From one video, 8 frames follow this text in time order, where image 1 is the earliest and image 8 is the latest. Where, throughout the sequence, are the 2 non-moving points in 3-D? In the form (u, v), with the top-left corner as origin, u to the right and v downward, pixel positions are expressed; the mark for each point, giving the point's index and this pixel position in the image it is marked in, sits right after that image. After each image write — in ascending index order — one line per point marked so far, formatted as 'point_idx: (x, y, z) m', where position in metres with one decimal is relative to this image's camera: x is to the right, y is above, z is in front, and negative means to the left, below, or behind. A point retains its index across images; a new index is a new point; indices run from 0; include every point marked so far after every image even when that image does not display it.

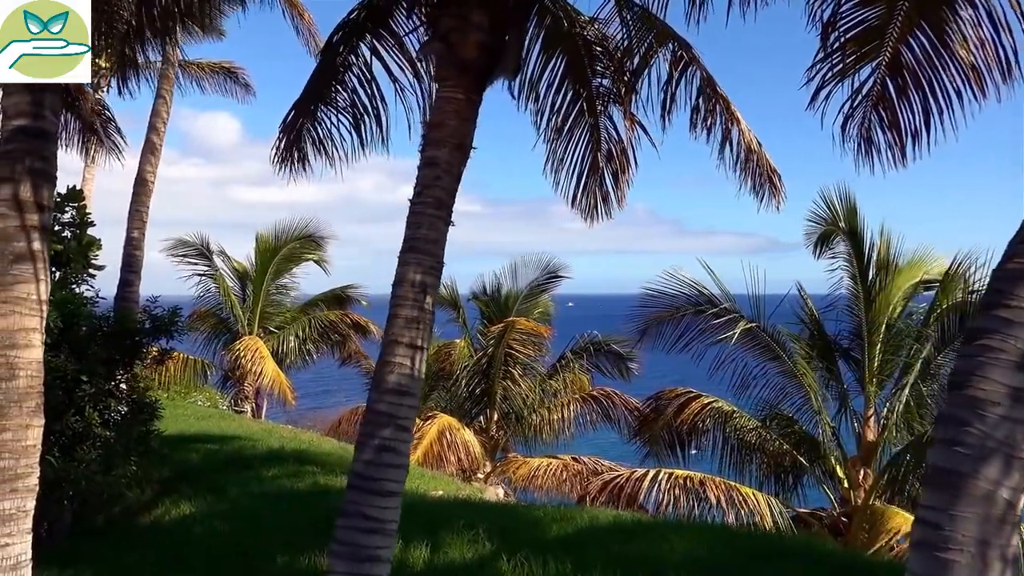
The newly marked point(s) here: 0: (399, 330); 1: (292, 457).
0: (-0.5, -0.2, +3.7) m
1: (-2.4, -1.8, +8.7) m
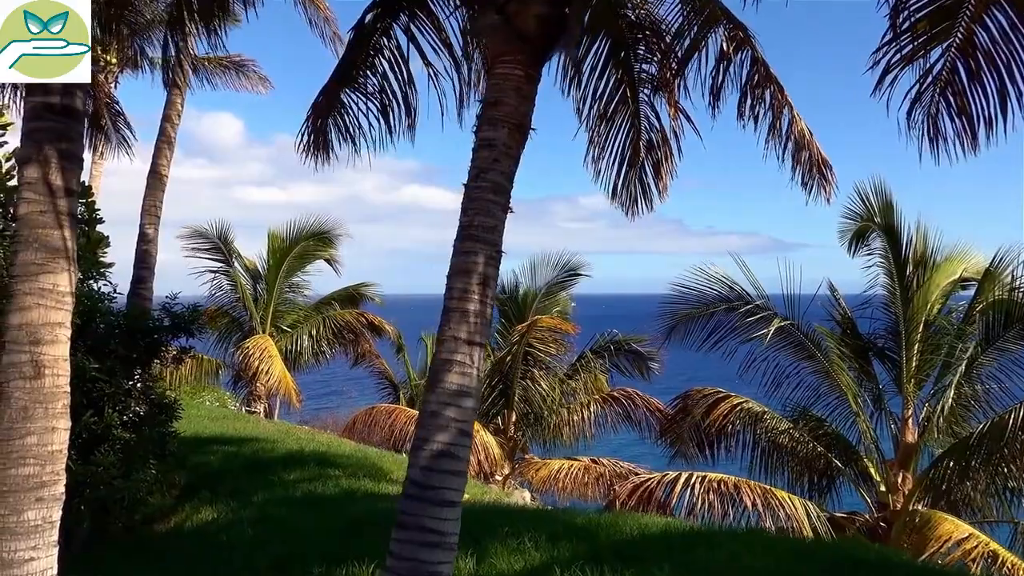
0: (-0.2, -0.2, +3.4) m
1: (-2.1, -1.8, +8.4) m
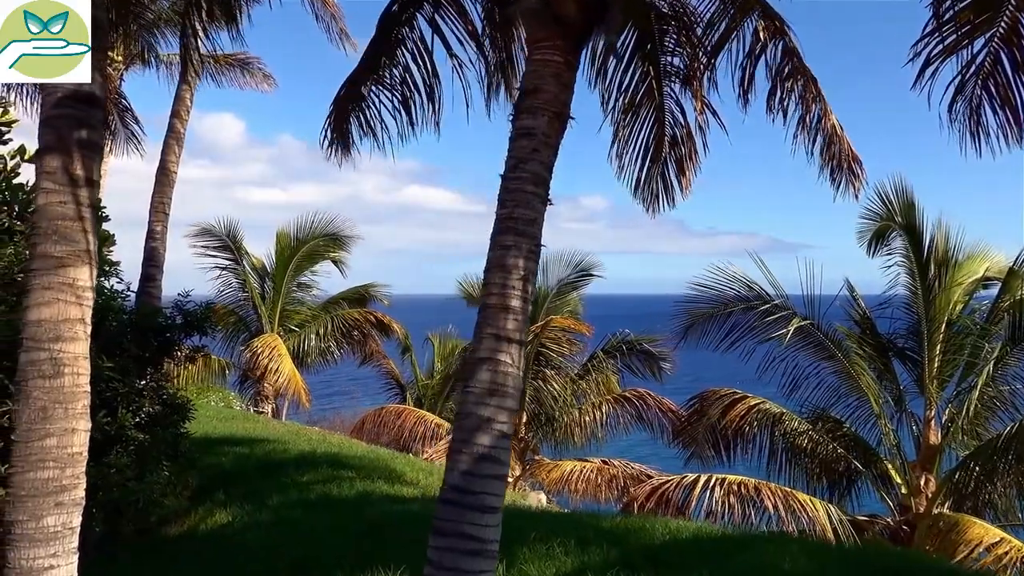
0: (-0.1, -0.1, +3.3) m
1: (-1.9, -1.8, +8.3) m
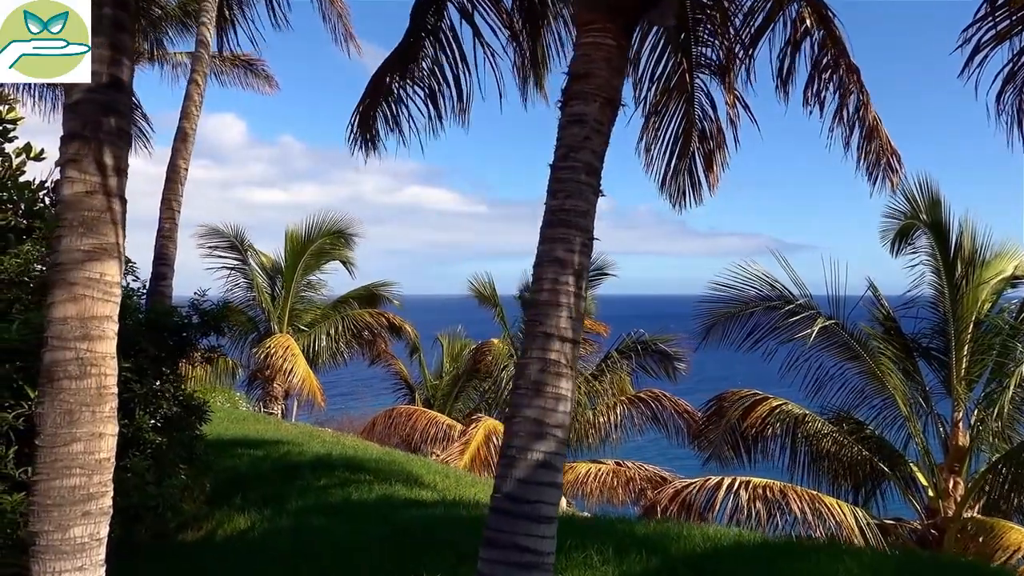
0: (+0.1, -0.1, +3.1) m
1: (-1.7, -1.8, +8.1) m
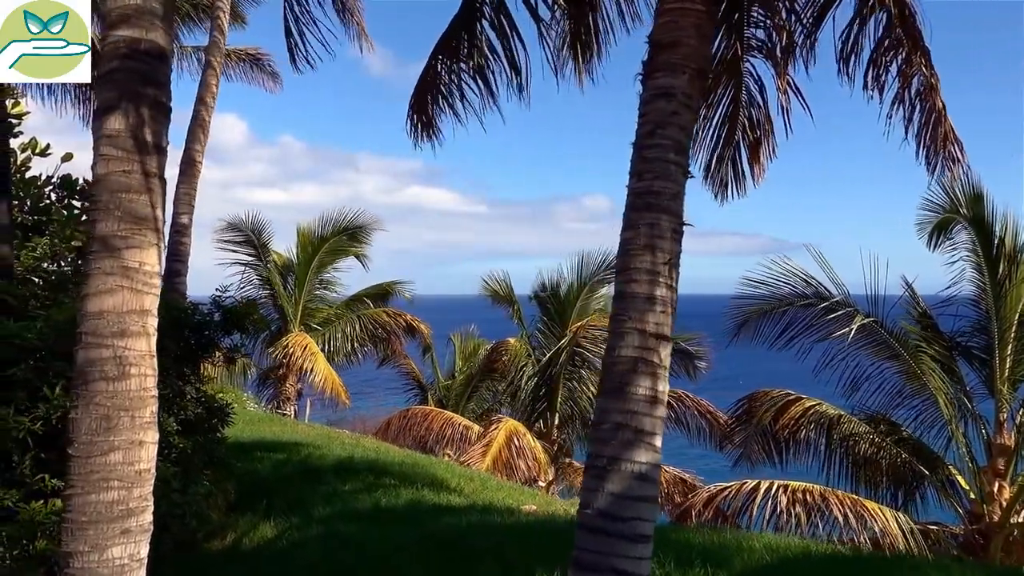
0: (+0.4, -0.1, +2.8) m
1: (-1.4, -1.7, +7.8) m
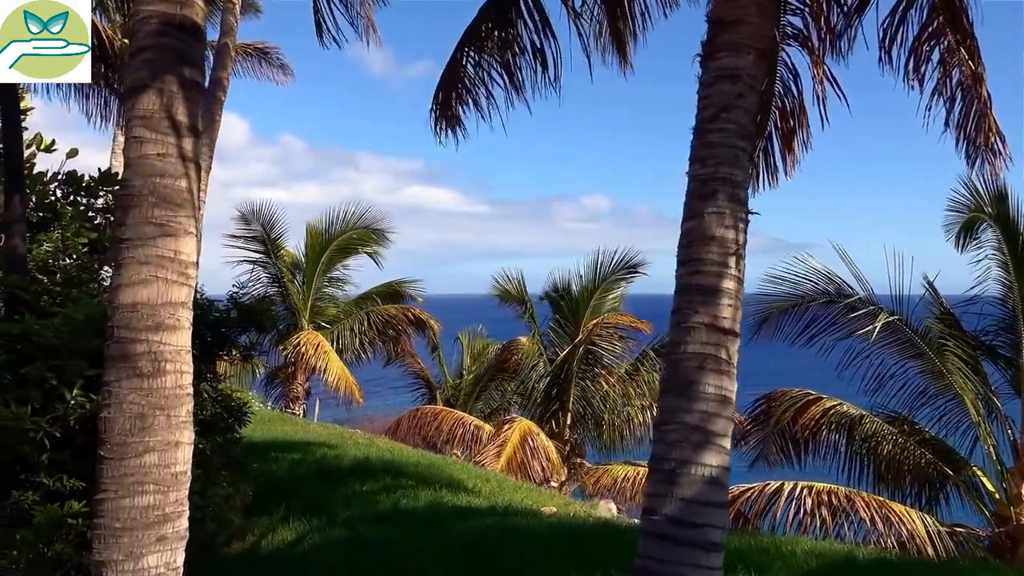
0: (+0.6, -0.1, +2.6) m
1: (-1.2, -1.7, +7.6) m
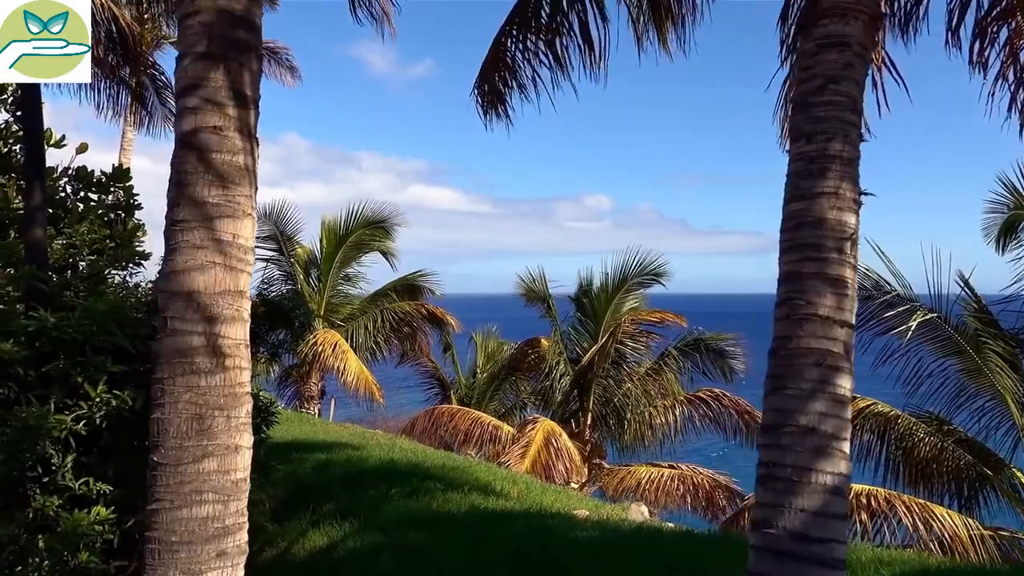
0: (+0.9, 0.0, +2.3) m
1: (-0.9, -1.7, +7.4) m
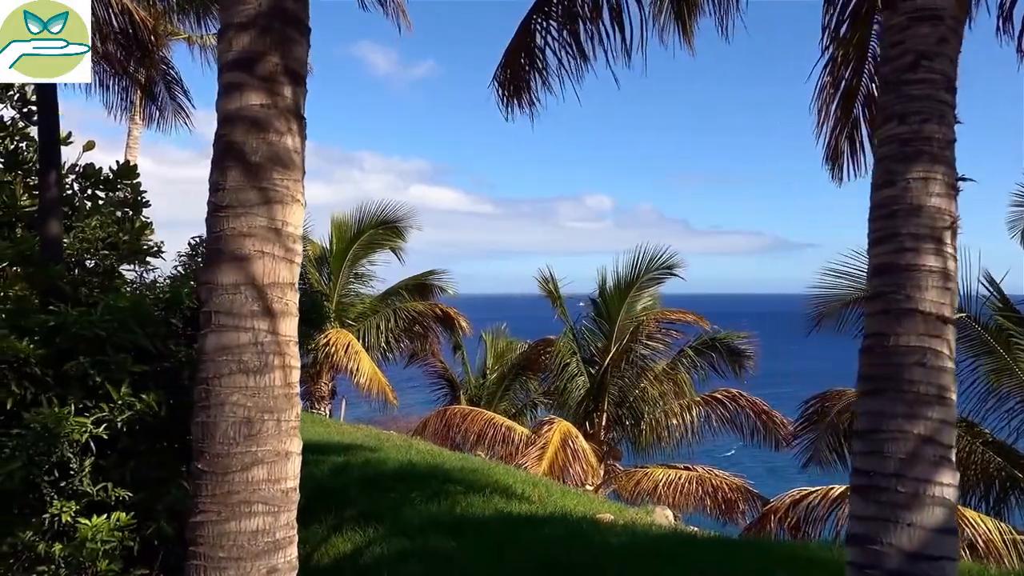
0: (+1.1, 0.0, +2.1) m
1: (-0.7, -1.6, +7.2) m
